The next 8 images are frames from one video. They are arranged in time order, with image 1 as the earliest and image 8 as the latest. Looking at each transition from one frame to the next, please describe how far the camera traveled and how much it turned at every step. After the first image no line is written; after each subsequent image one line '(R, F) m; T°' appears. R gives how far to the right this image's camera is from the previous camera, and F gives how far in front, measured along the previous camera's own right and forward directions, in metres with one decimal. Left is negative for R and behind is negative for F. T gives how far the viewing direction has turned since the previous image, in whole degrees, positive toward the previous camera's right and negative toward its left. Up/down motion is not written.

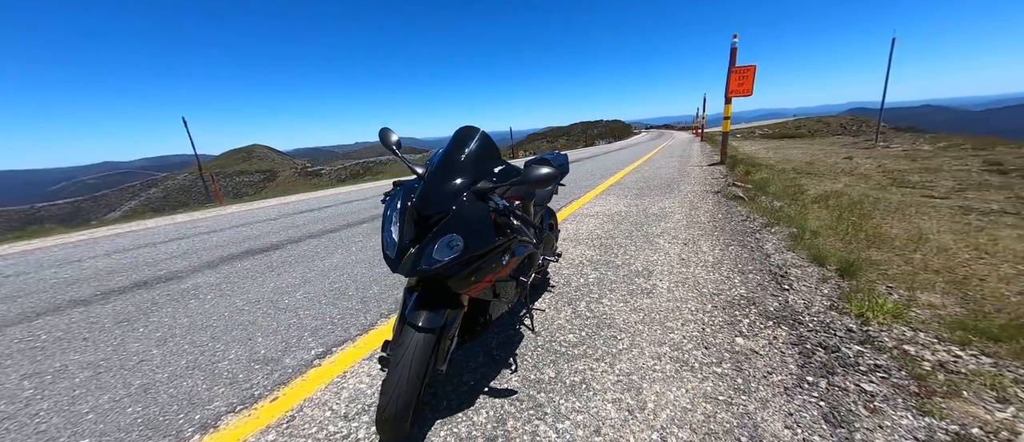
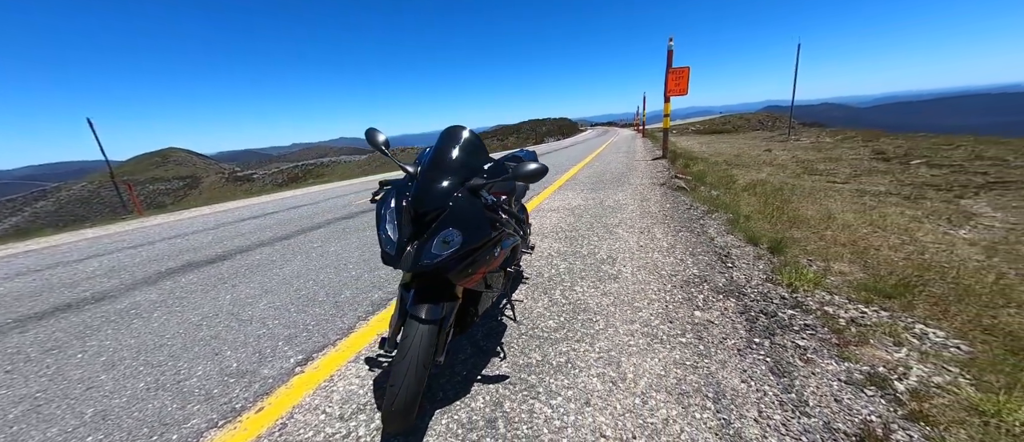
(-0.2, -0.1) m; +8°
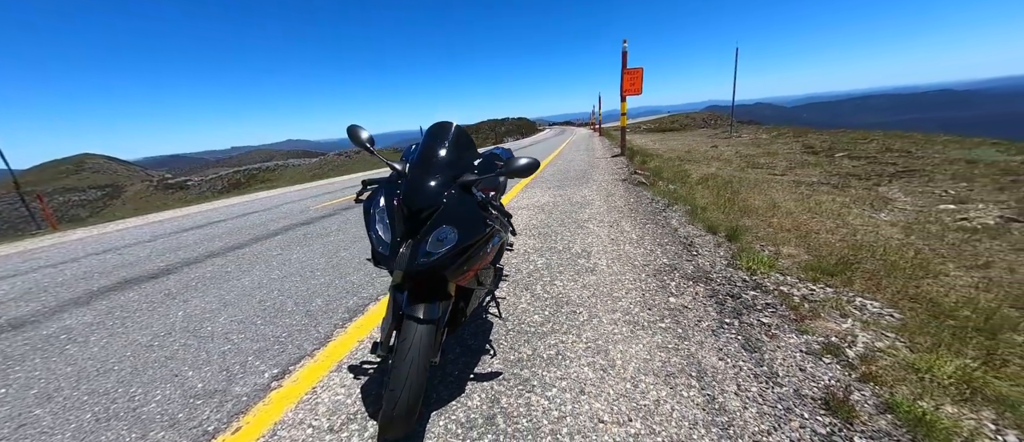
(-0.2, 0.0) m; +6°
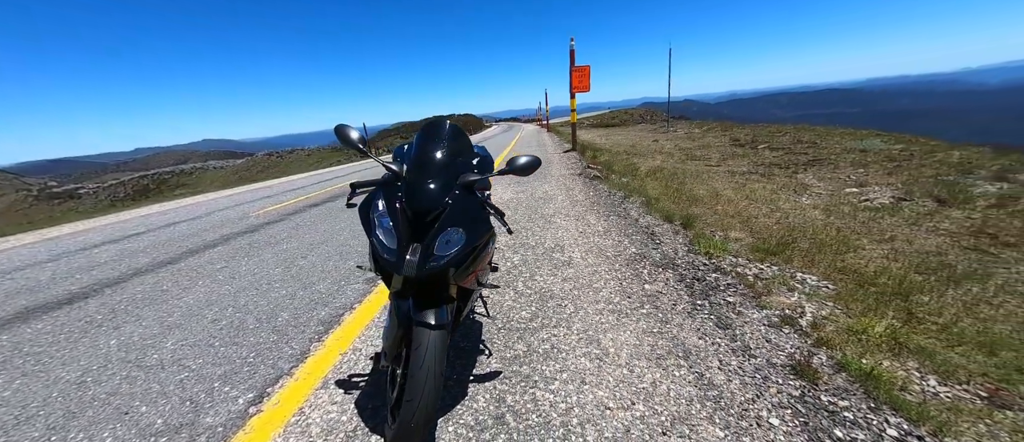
(-0.3, 0.0) m; +8°
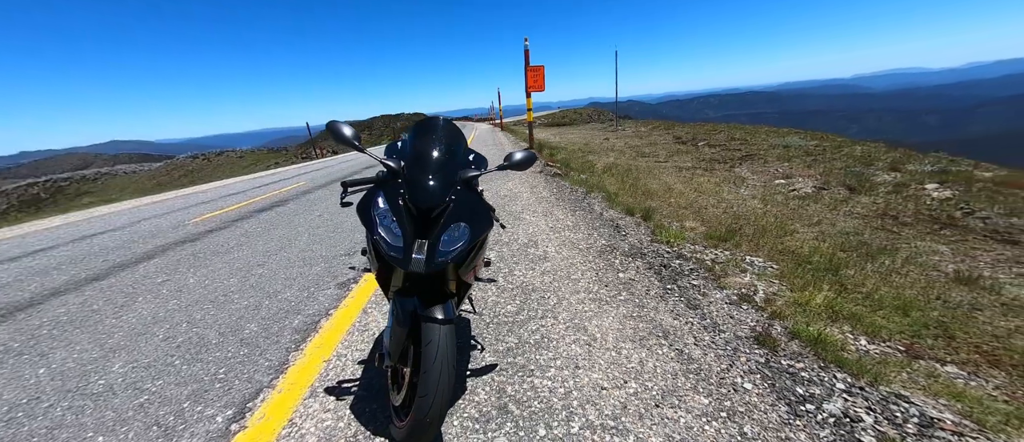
(-0.2, 0.0) m; +7°
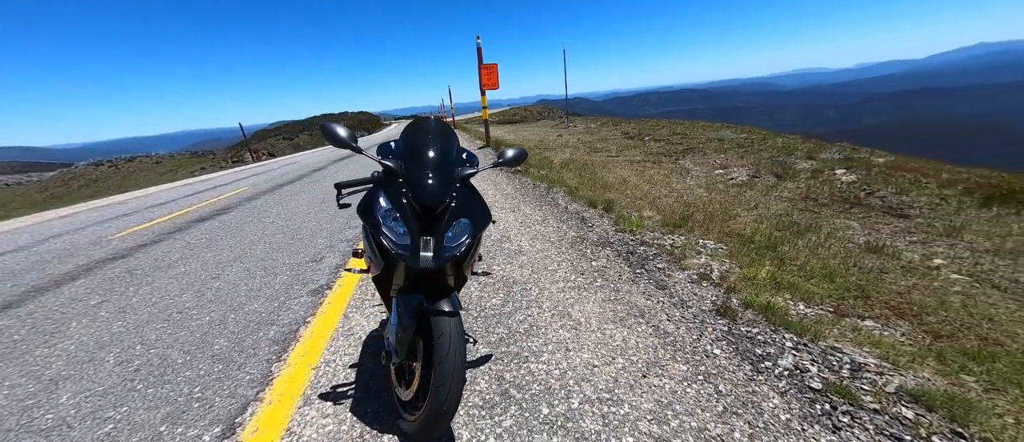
(-0.2, -0.1) m; +7°
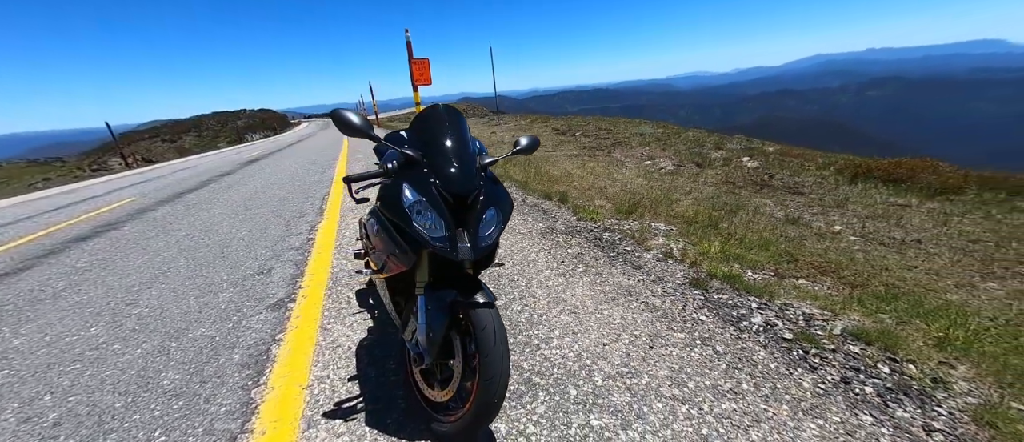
(-0.5, +0.1) m; +11°
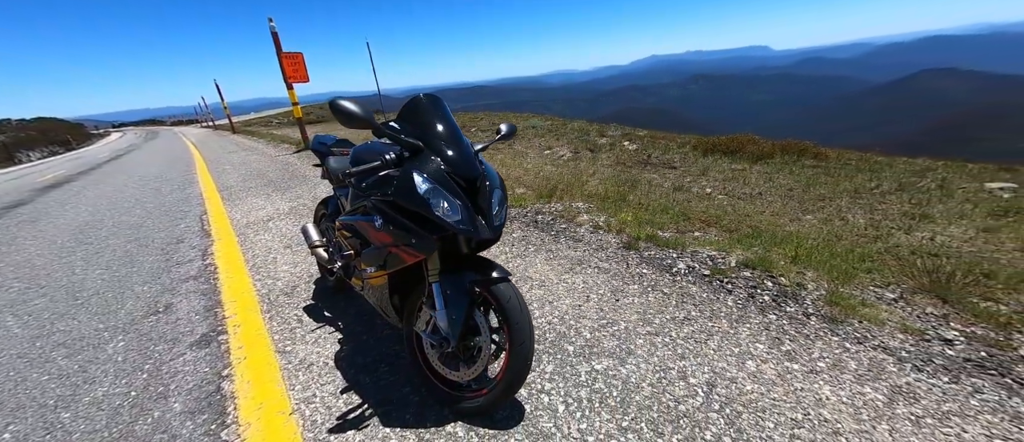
(-0.5, -0.1) m; +17°
